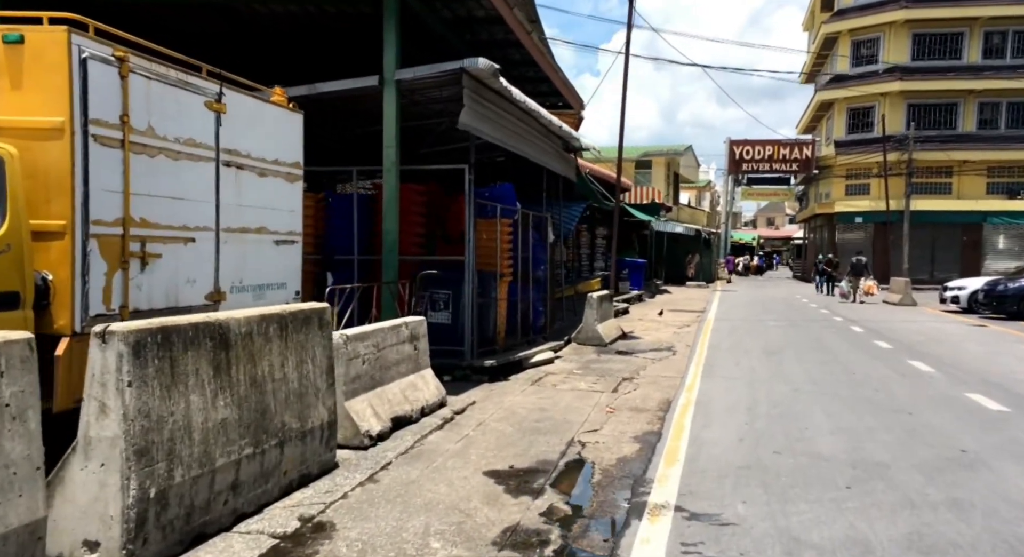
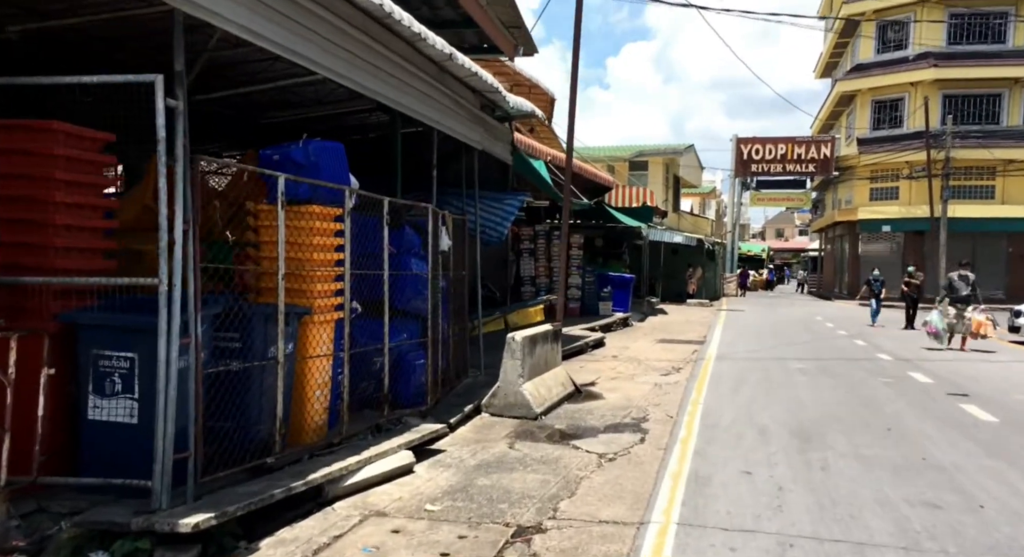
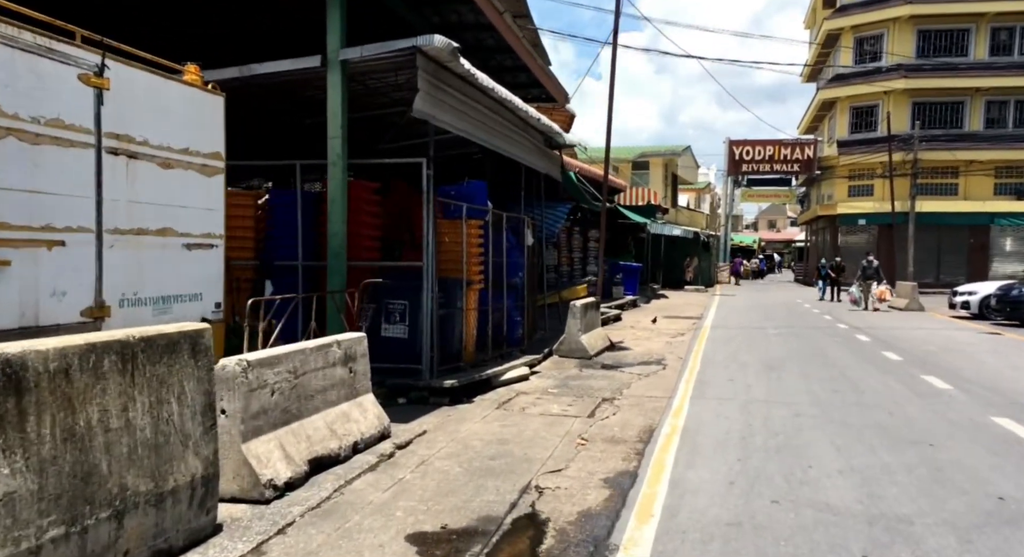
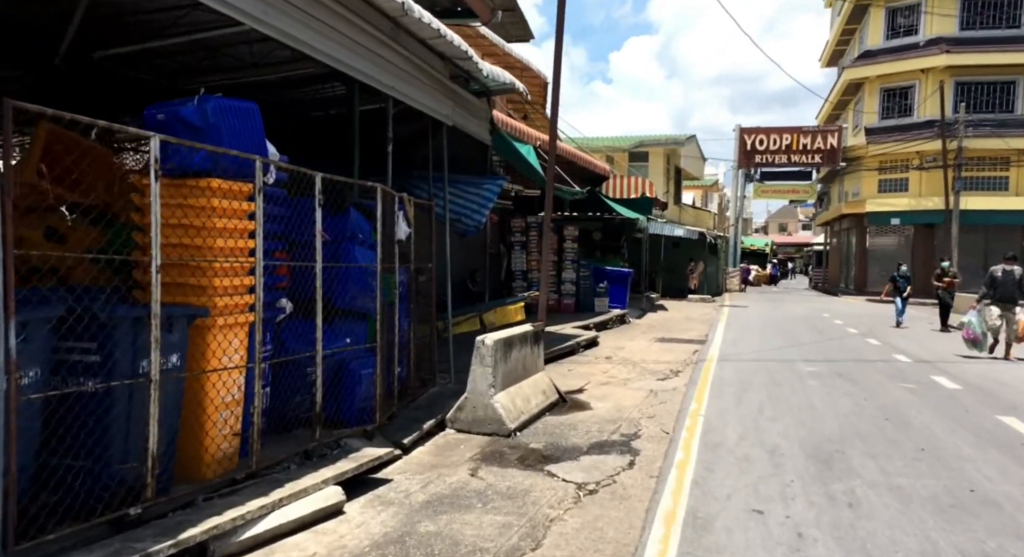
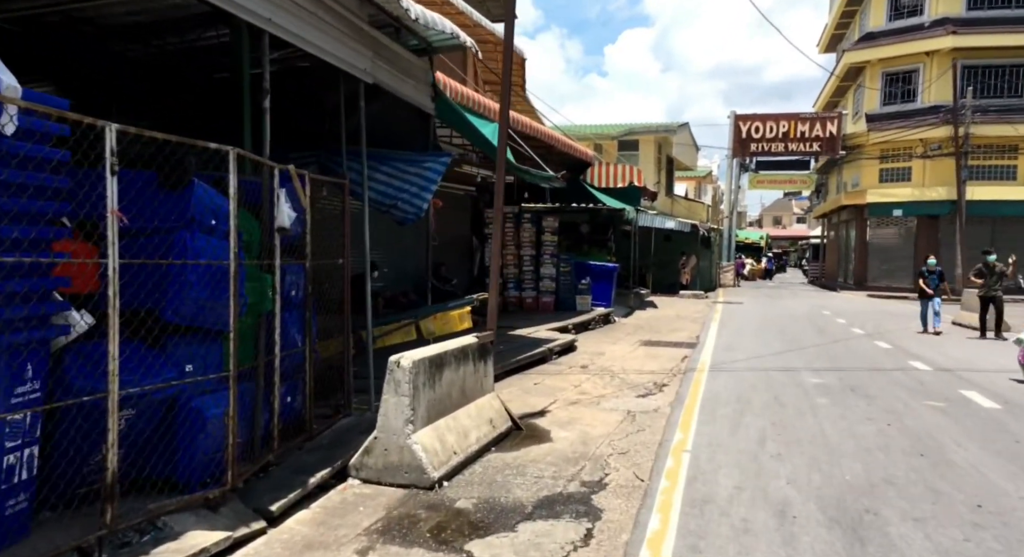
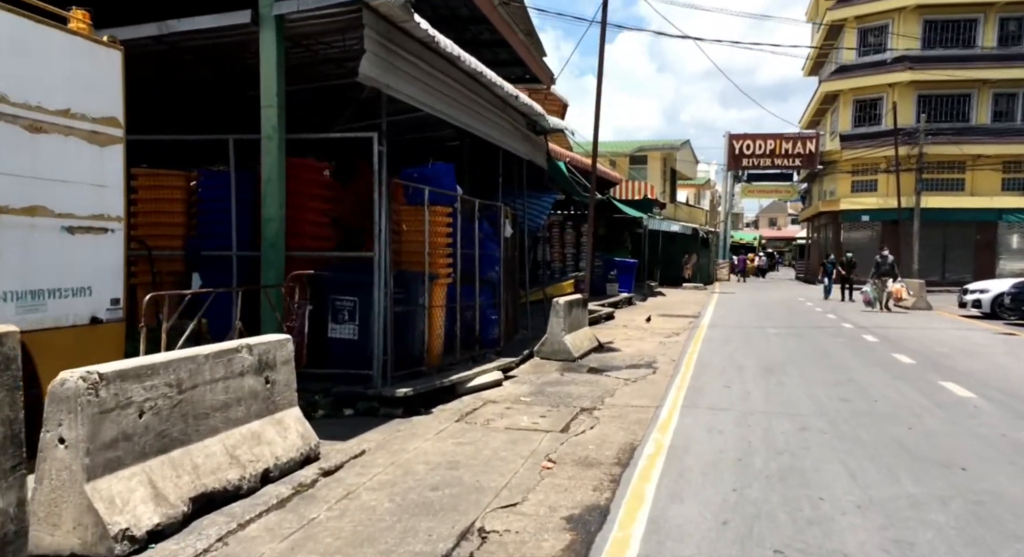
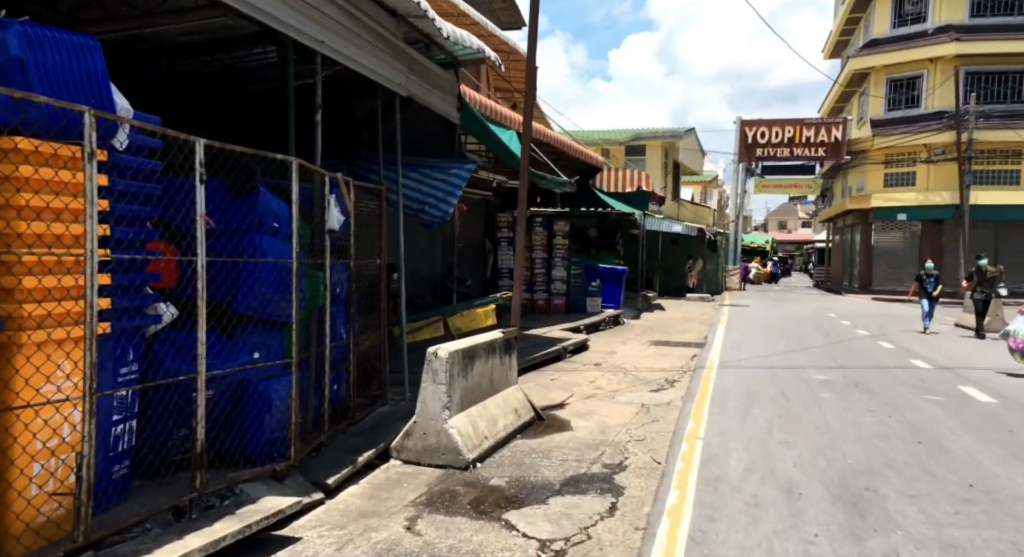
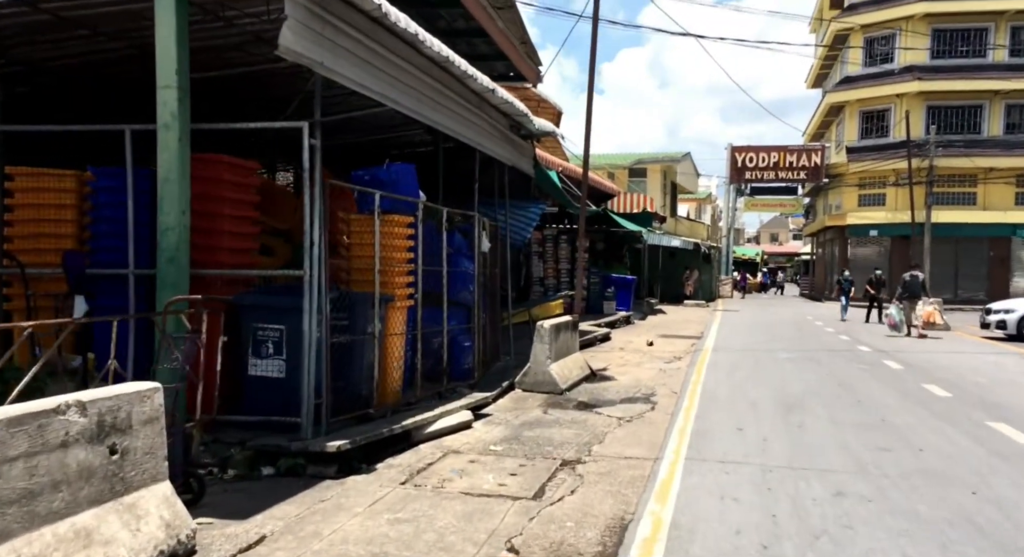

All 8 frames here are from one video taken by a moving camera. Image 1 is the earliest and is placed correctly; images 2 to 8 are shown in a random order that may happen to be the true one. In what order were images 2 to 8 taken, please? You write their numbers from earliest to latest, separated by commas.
3, 6, 8, 2, 4, 7, 5
